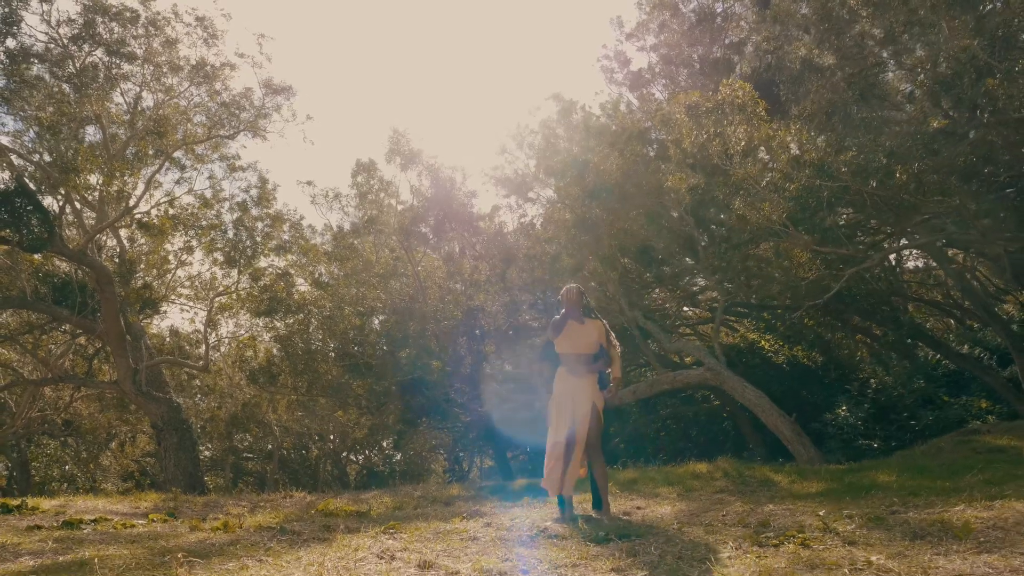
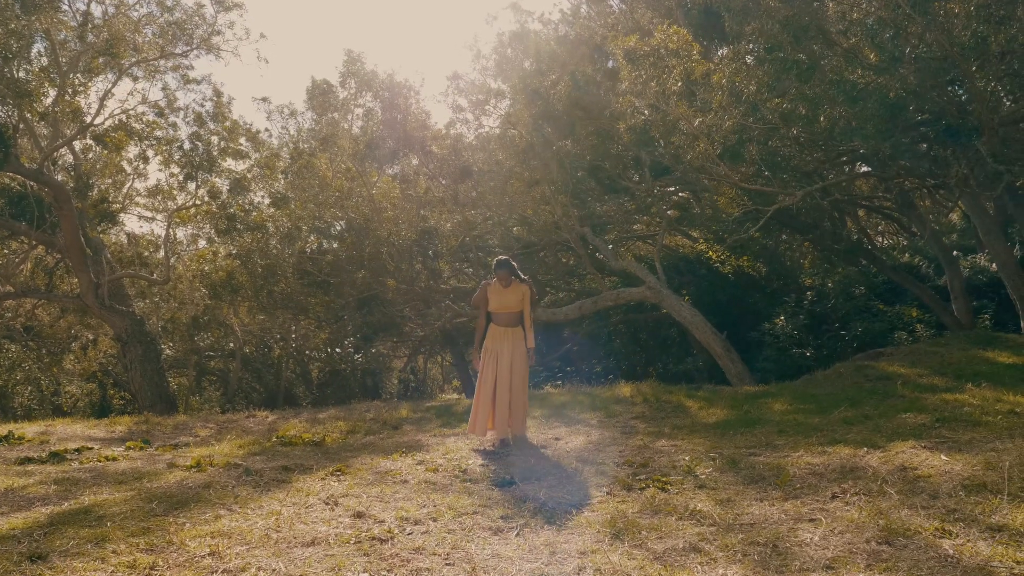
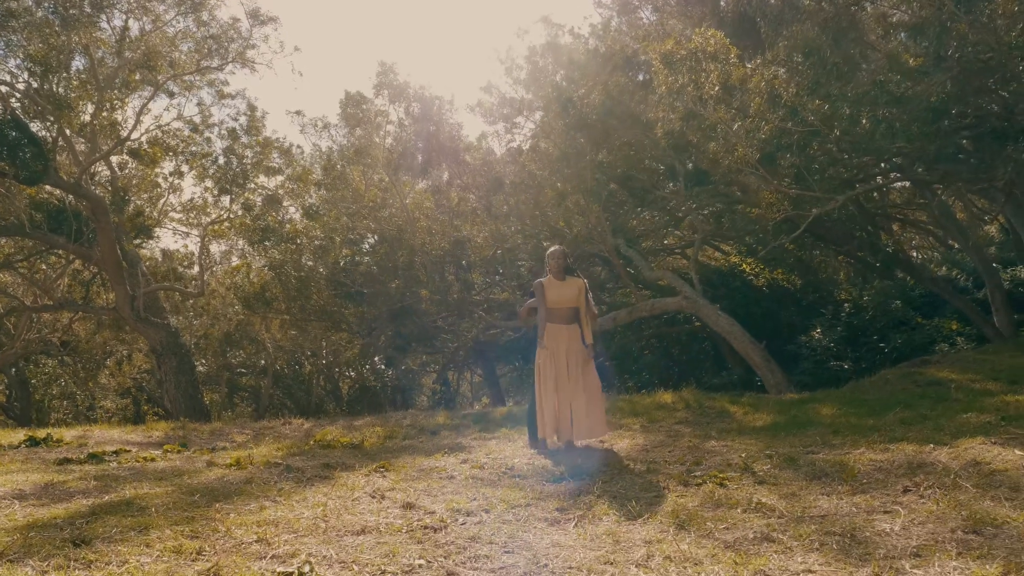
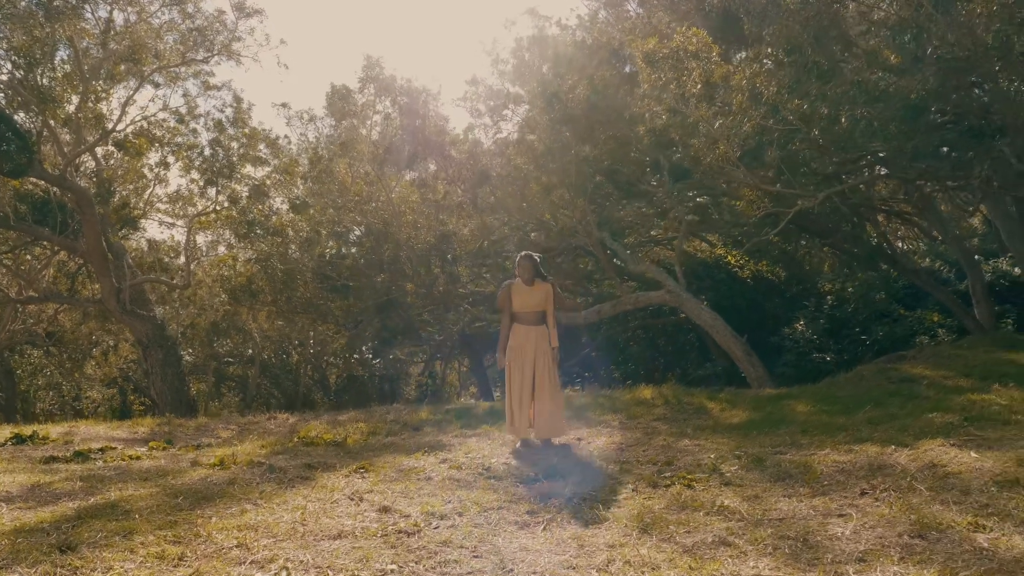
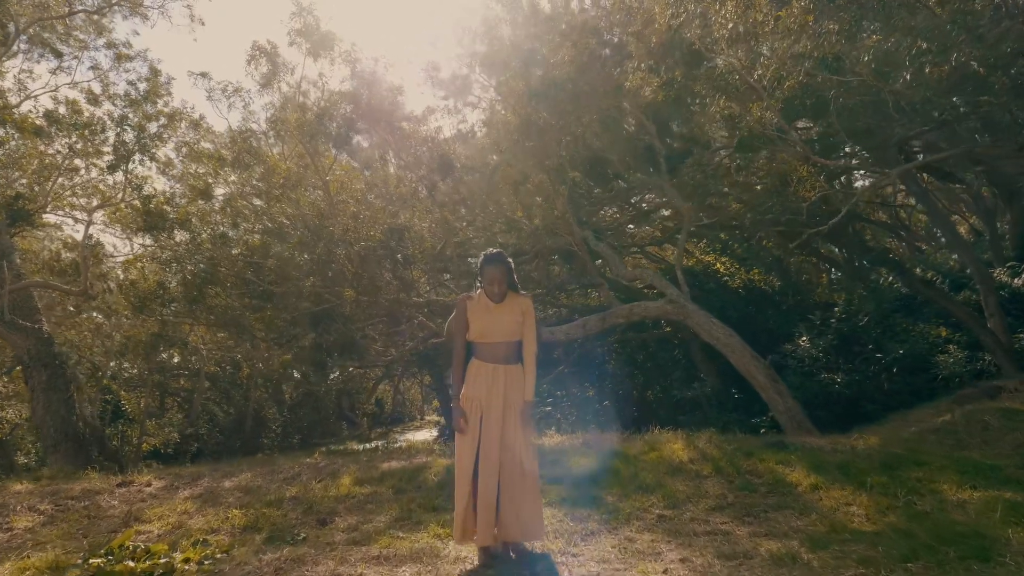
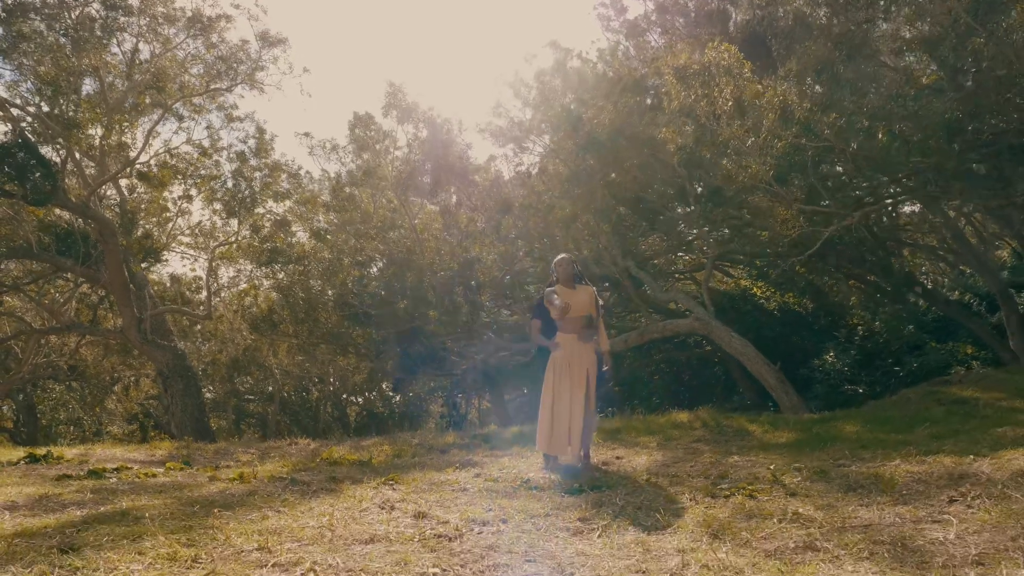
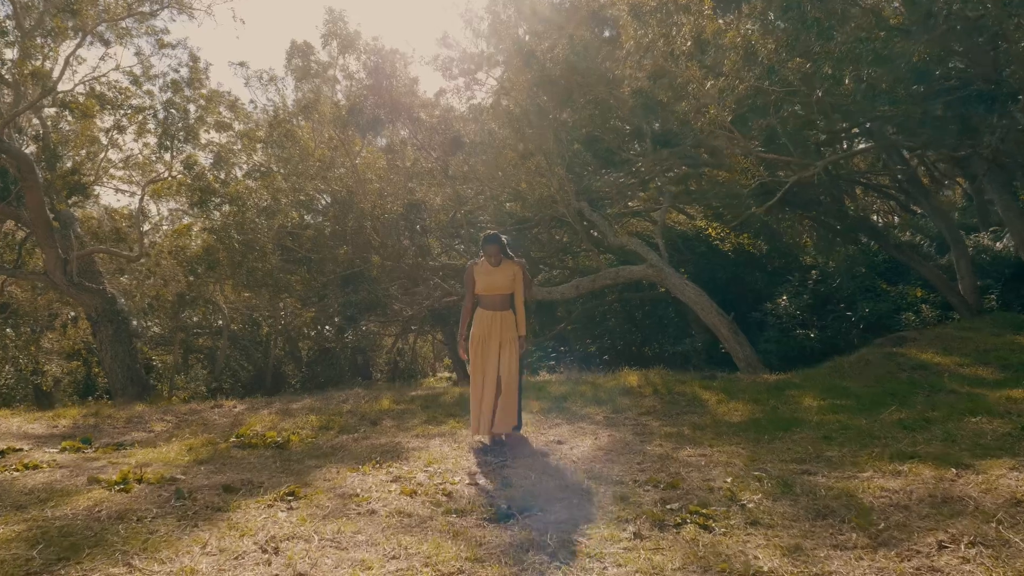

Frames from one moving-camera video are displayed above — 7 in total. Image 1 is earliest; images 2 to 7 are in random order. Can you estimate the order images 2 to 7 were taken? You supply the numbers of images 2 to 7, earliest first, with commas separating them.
6, 3, 4, 2, 7, 5
